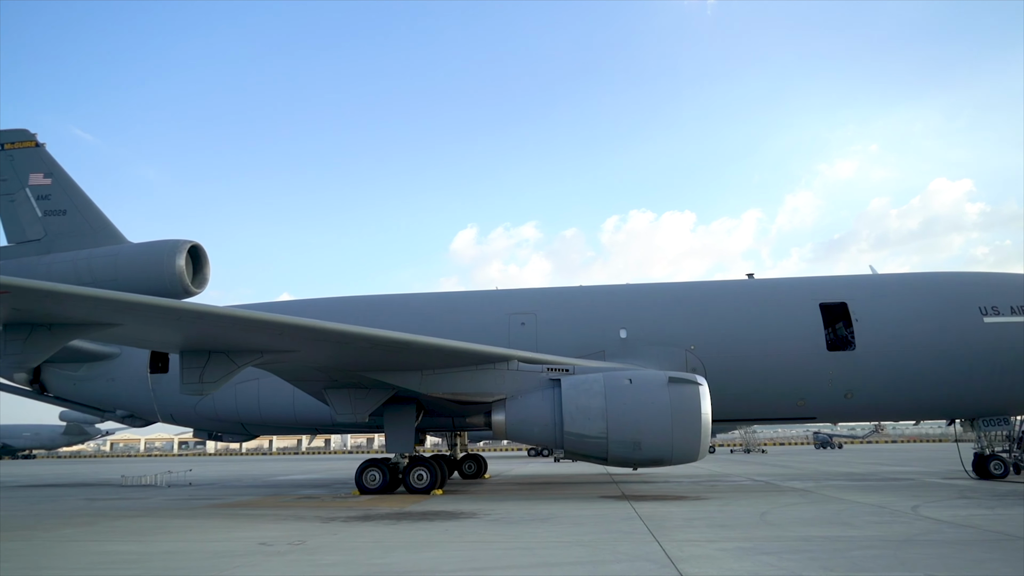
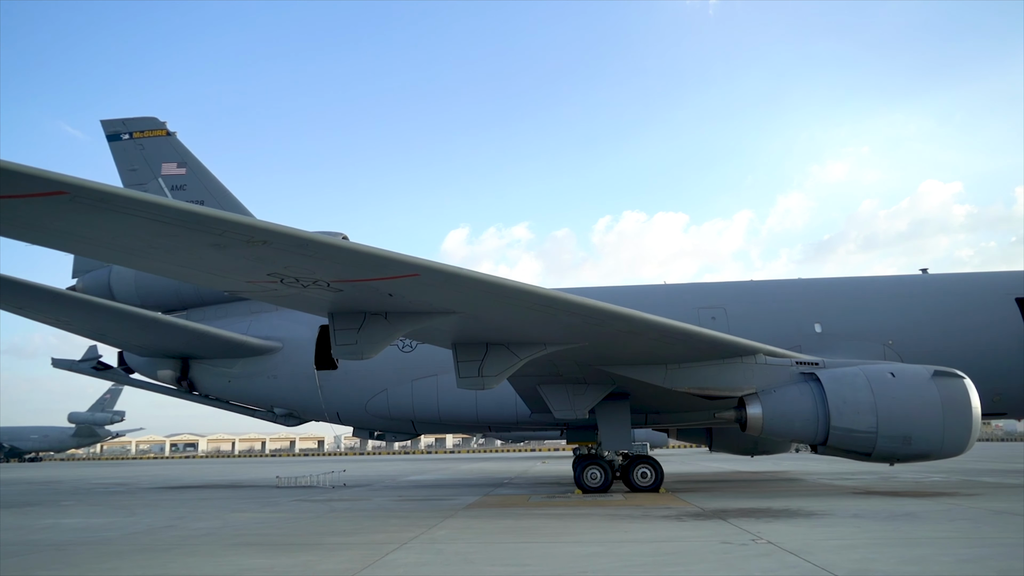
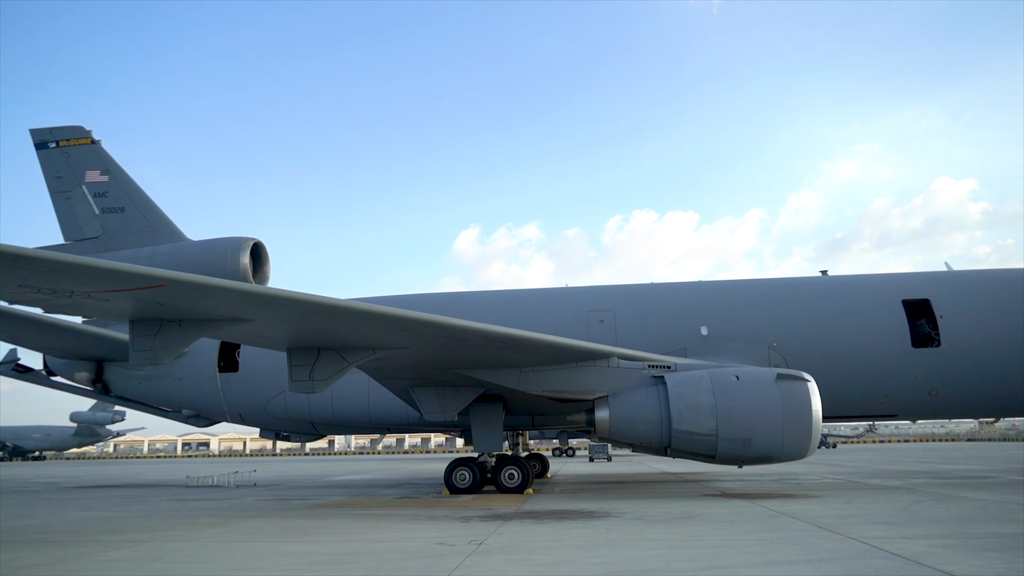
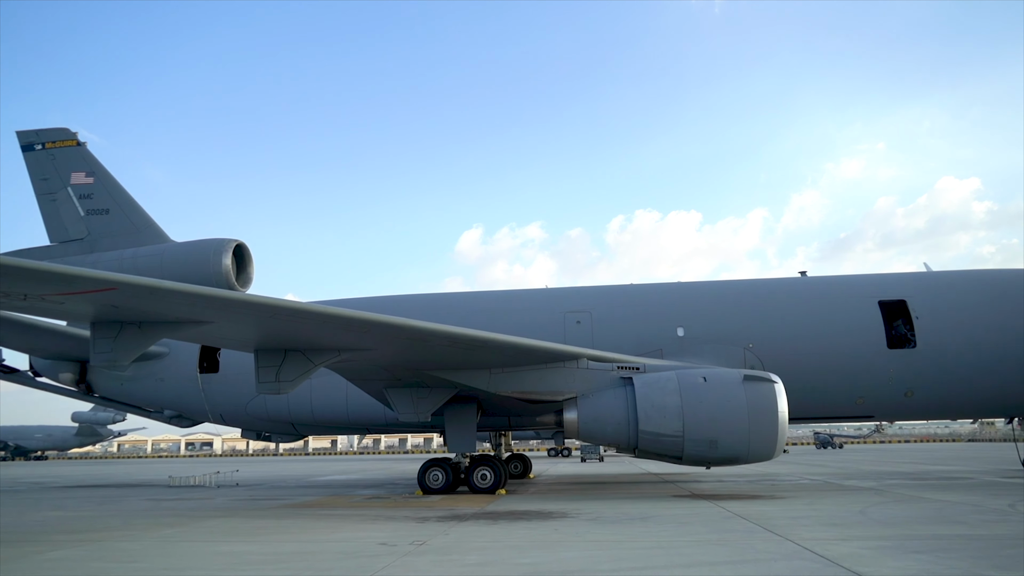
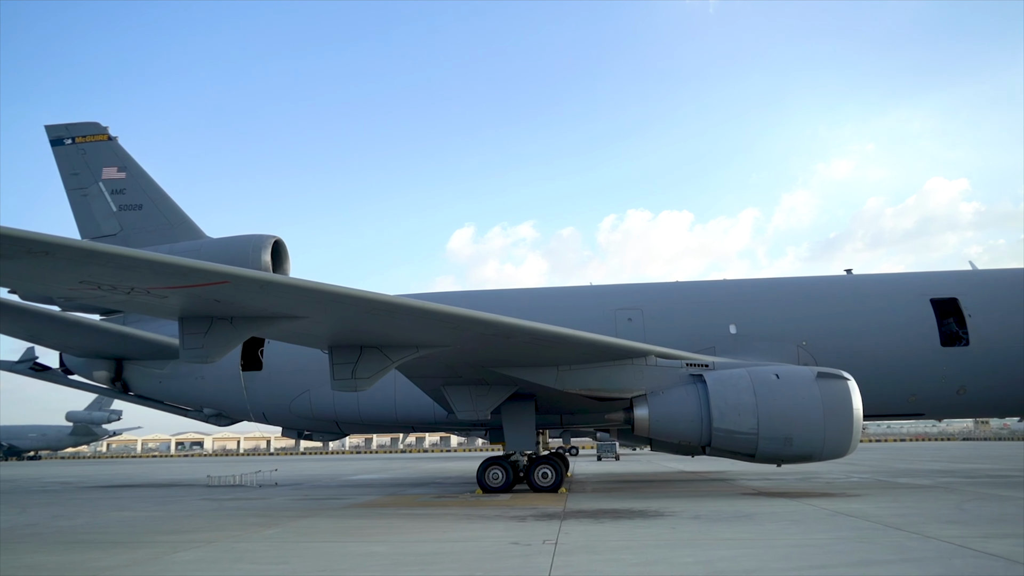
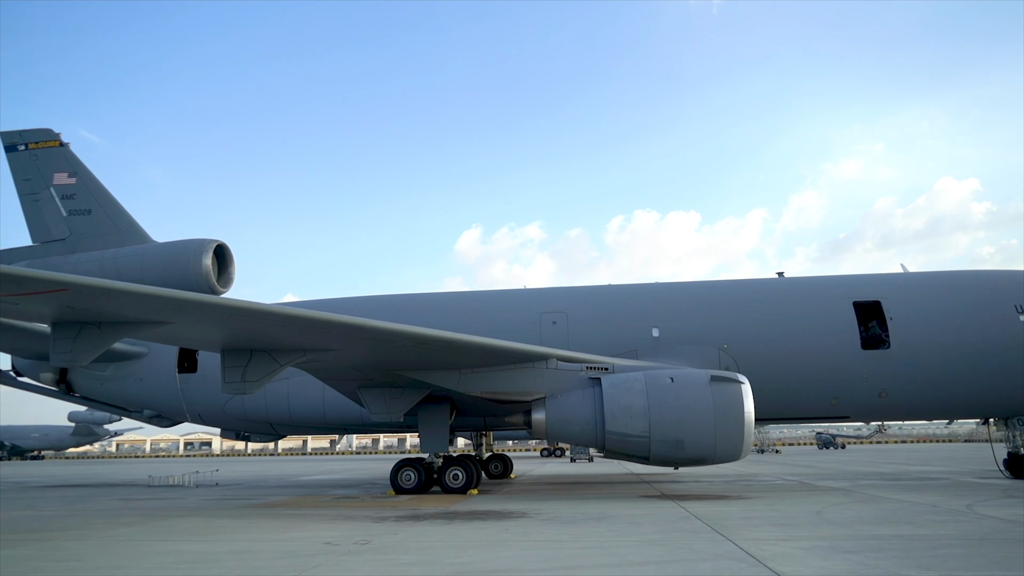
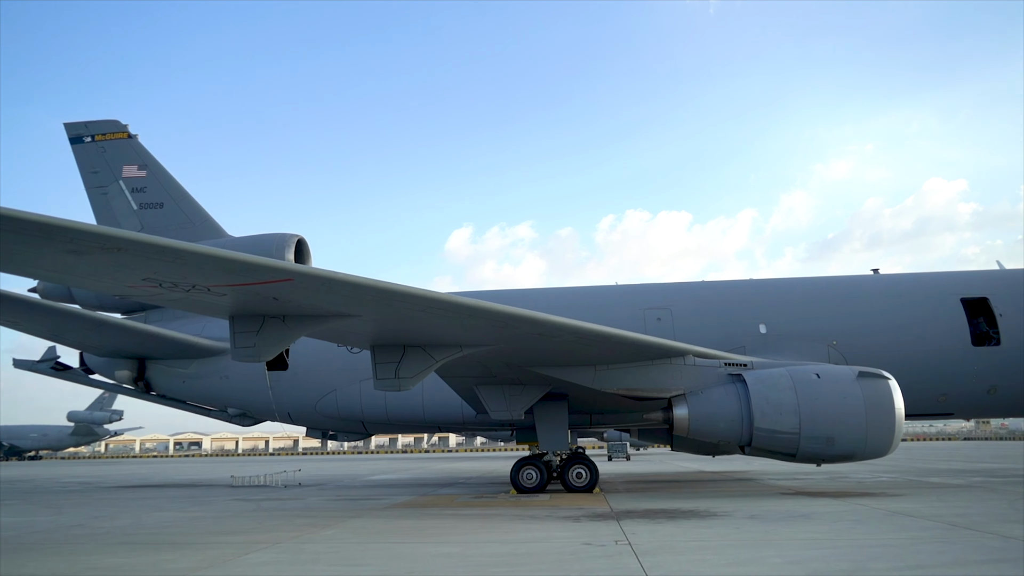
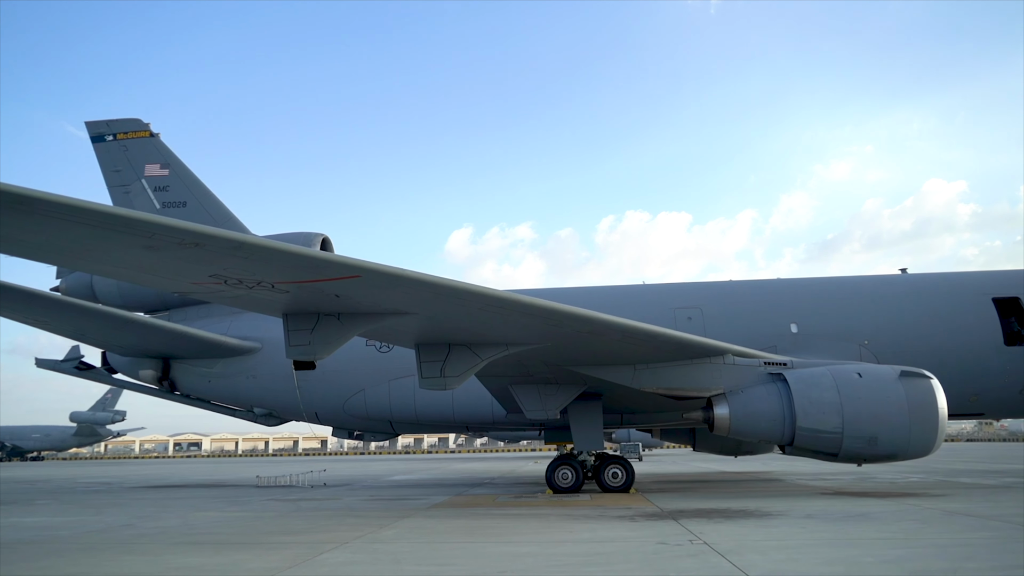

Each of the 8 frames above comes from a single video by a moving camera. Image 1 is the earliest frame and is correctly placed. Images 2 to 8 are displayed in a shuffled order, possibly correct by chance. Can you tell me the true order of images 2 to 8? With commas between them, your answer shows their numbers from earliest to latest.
6, 4, 3, 5, 7, 8, 2
